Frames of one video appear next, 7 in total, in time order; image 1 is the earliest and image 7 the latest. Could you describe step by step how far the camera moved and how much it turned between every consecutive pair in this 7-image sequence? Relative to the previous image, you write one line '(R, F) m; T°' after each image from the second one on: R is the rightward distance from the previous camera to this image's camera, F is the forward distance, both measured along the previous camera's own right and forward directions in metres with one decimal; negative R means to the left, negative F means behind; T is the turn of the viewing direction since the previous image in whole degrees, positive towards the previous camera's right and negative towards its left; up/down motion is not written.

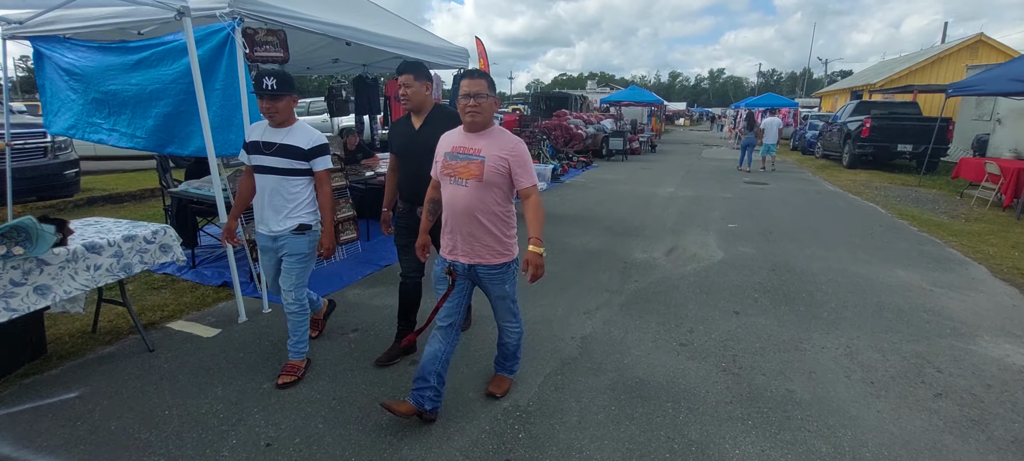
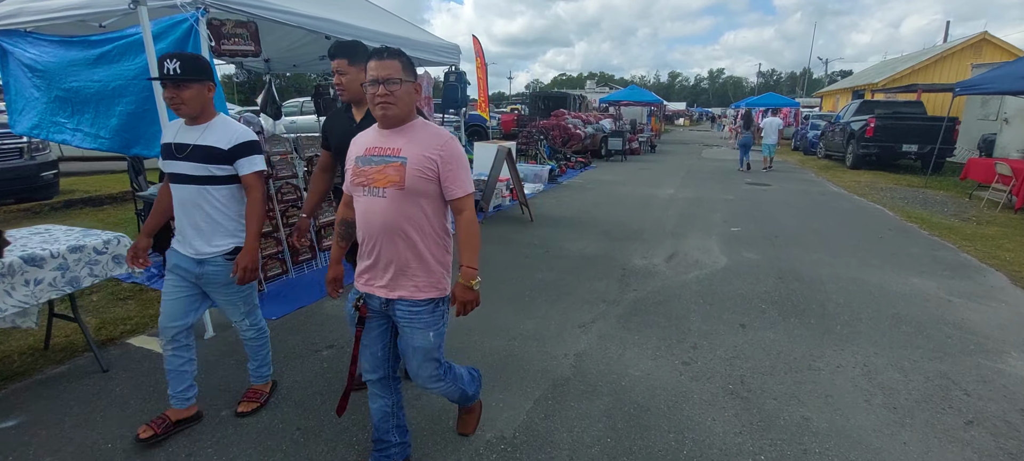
(+0.1, +0.3) m; 0°
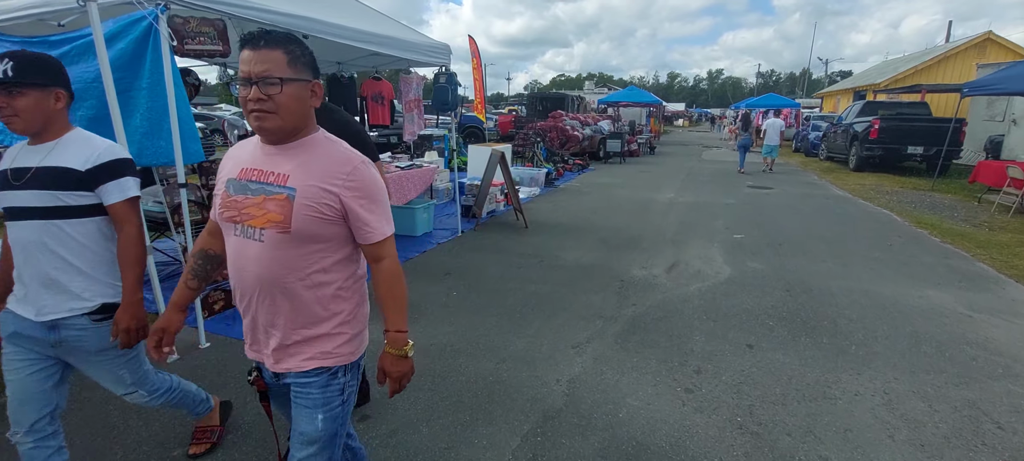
(+0.1, +0.3) m; 0°
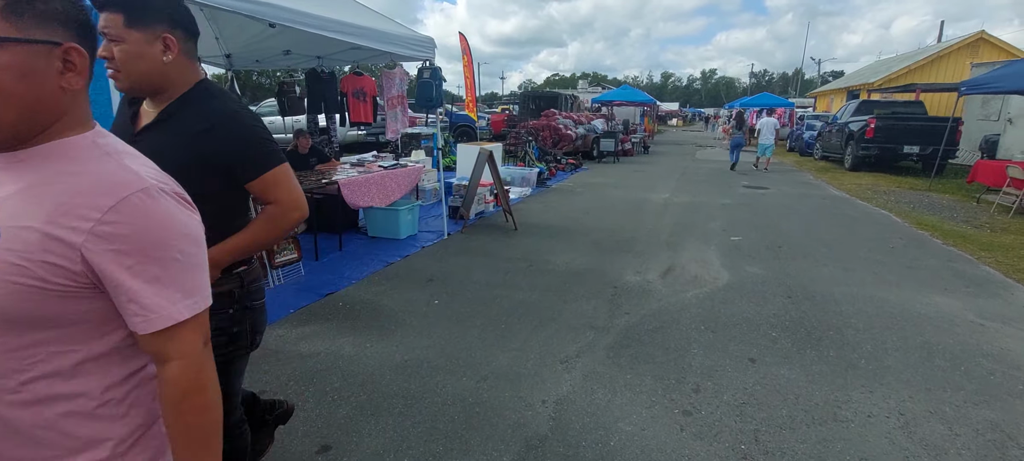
(+0.1, +0.3) m; +1°
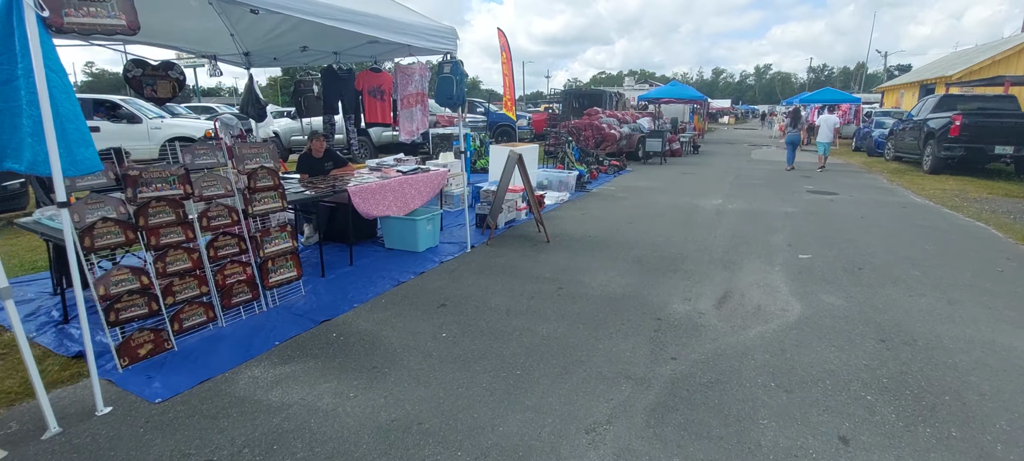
(+0.2, +0.7) m; -5°
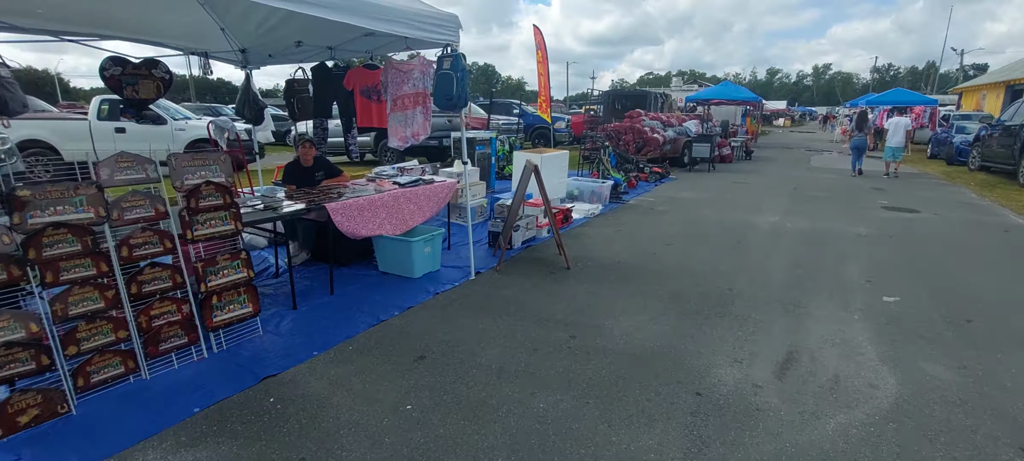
(+0.3, +0.9) m; -5°
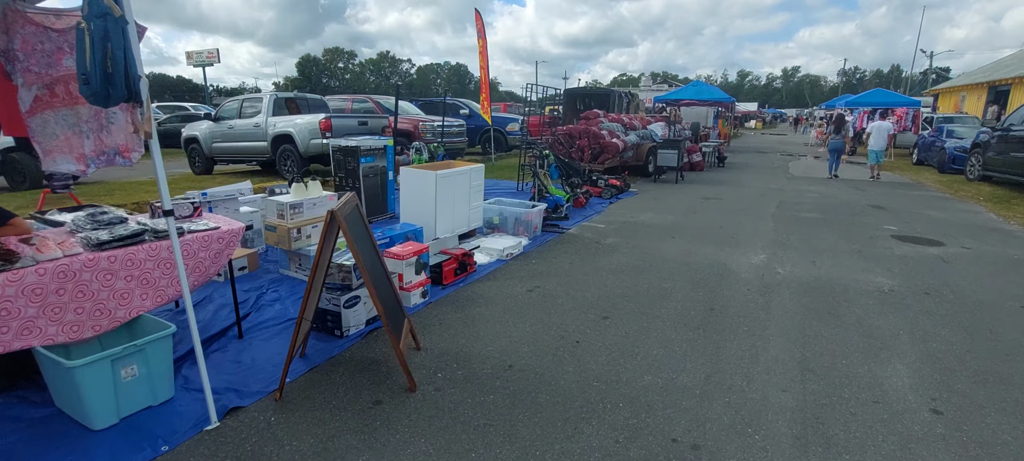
(+1.0, +2.3) m; +3°
